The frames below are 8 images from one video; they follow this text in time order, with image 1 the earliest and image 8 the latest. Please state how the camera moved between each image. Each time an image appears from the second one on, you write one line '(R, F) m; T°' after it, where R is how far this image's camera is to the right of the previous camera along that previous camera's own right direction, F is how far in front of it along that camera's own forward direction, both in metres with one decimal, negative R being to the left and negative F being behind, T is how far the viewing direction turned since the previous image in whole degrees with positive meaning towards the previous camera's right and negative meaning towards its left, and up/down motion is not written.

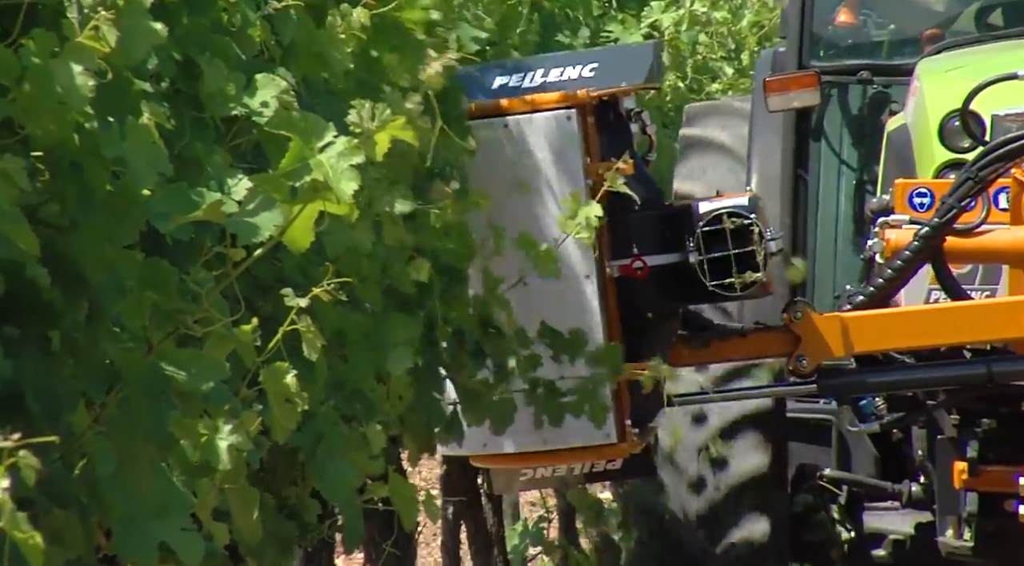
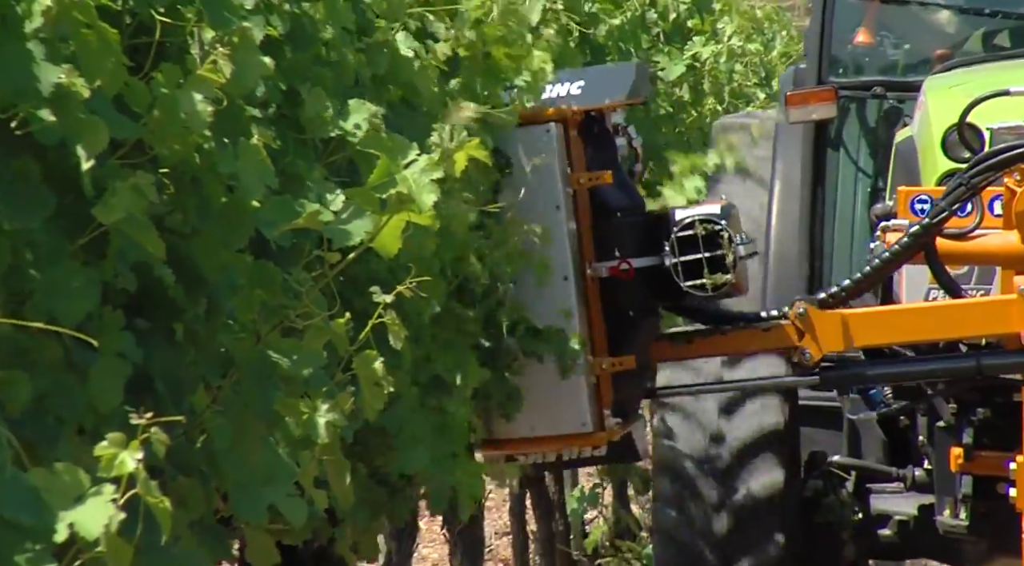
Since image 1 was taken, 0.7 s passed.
(0.0, -0.2) m; -2°
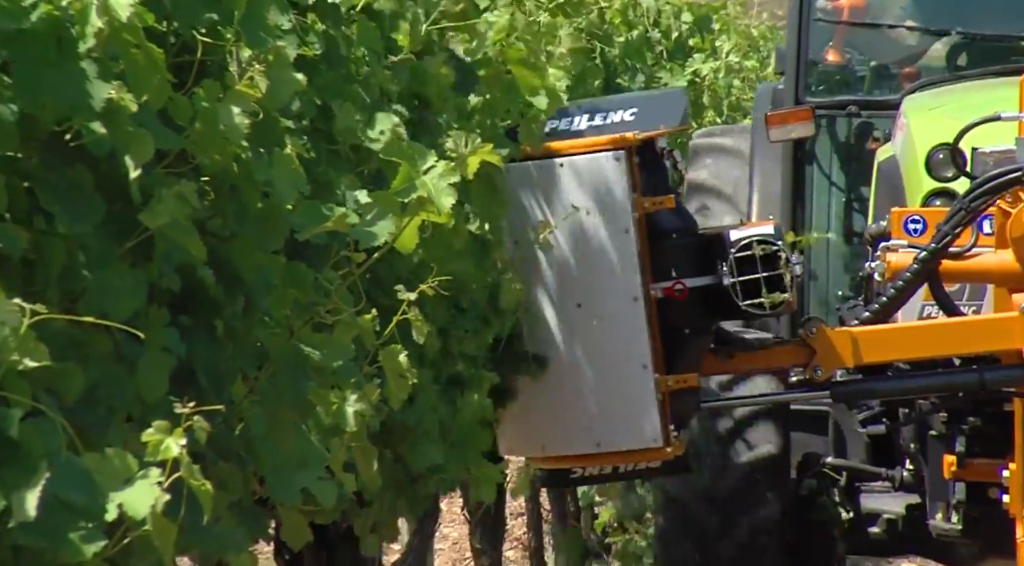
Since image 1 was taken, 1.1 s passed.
(0.0, -0.2) m; -1°
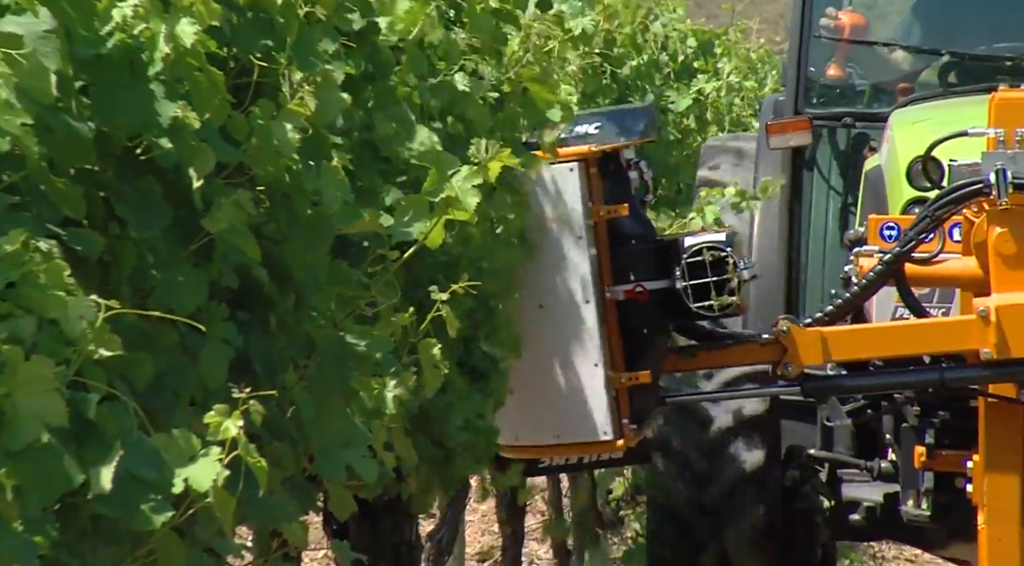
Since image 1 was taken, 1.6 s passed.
(0.0, -0.2) m; -1°
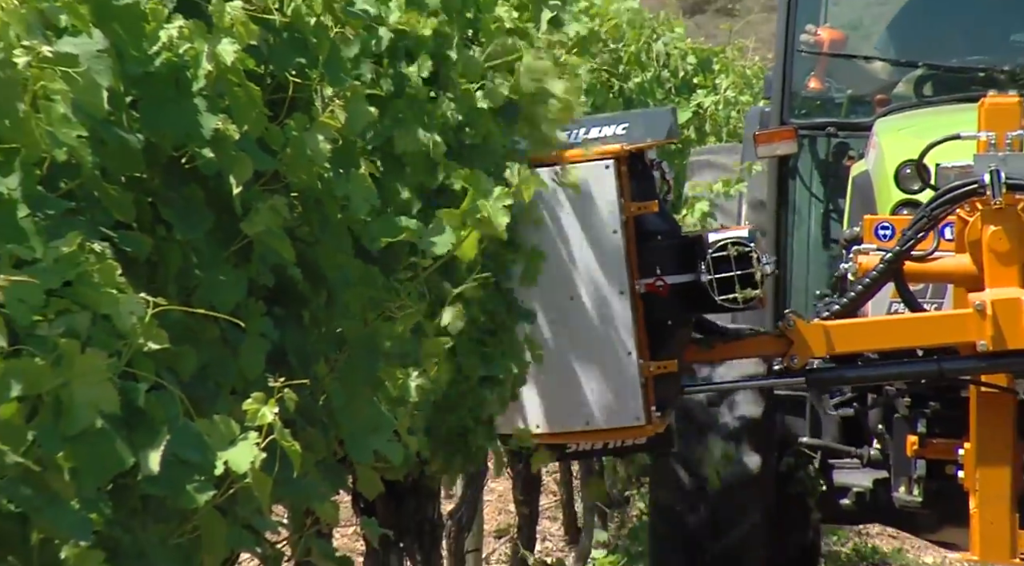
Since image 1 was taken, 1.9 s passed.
(0.0, -0.2) m; 0°
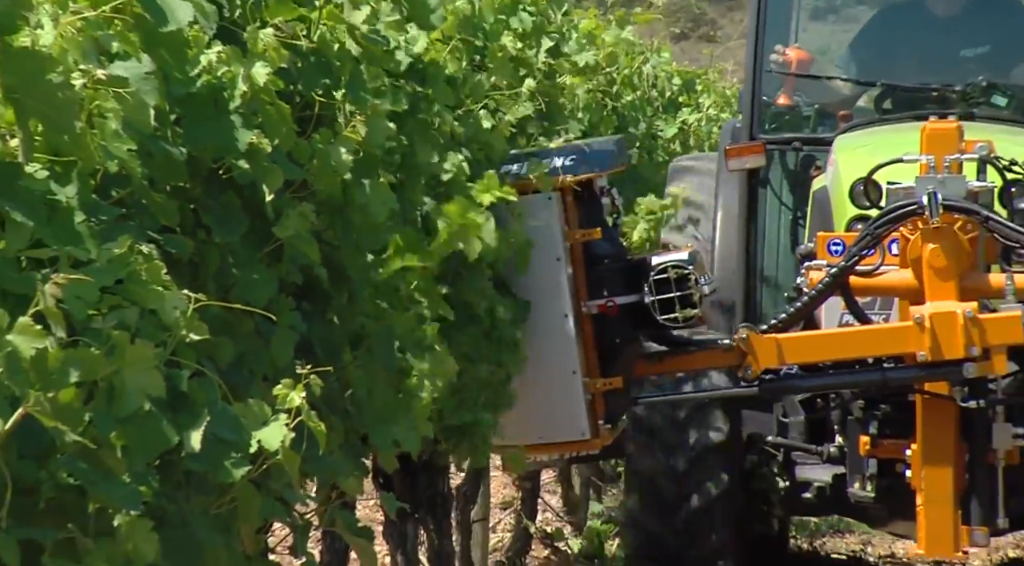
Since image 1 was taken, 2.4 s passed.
(0.0, -0.3) m; 0°
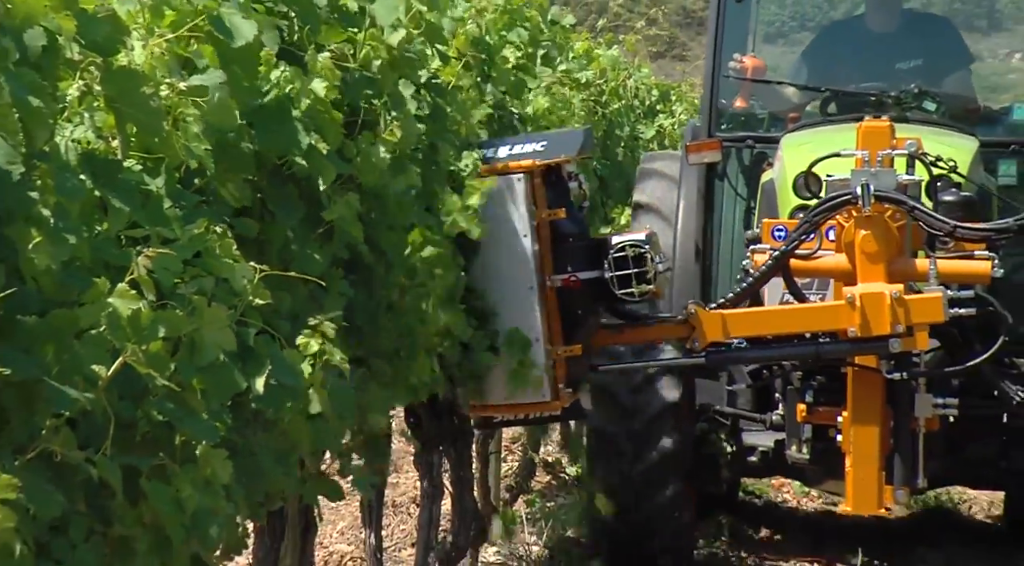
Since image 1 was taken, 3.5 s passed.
(-0.1, -0.6) m; +1°
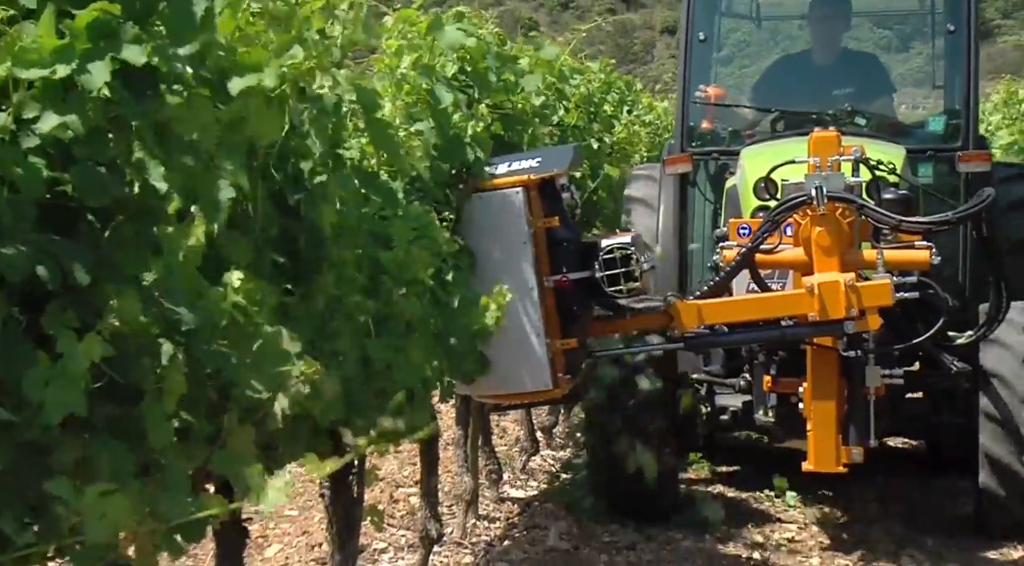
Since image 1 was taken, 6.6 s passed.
(-0.3, -1.7) m; +1°
